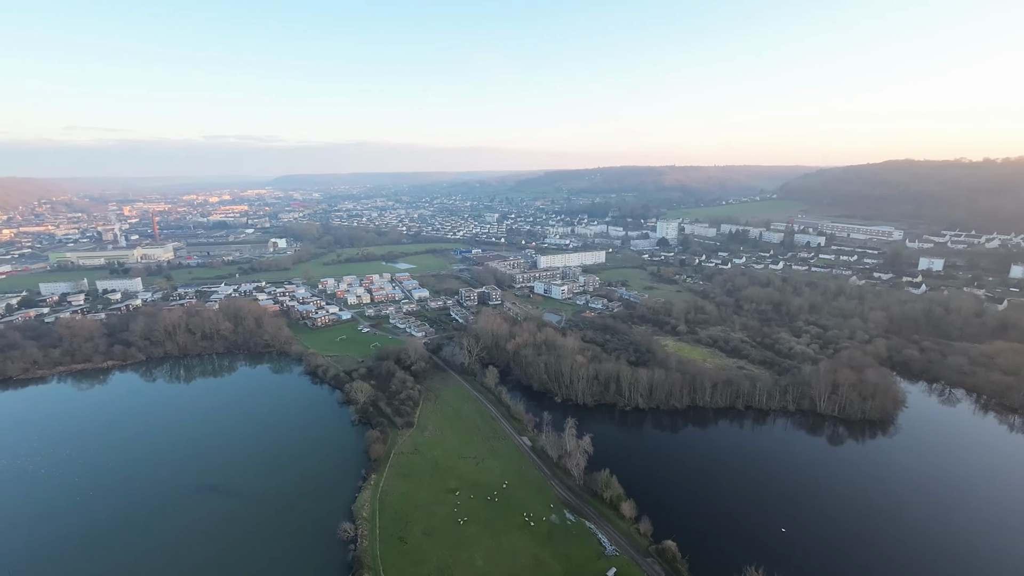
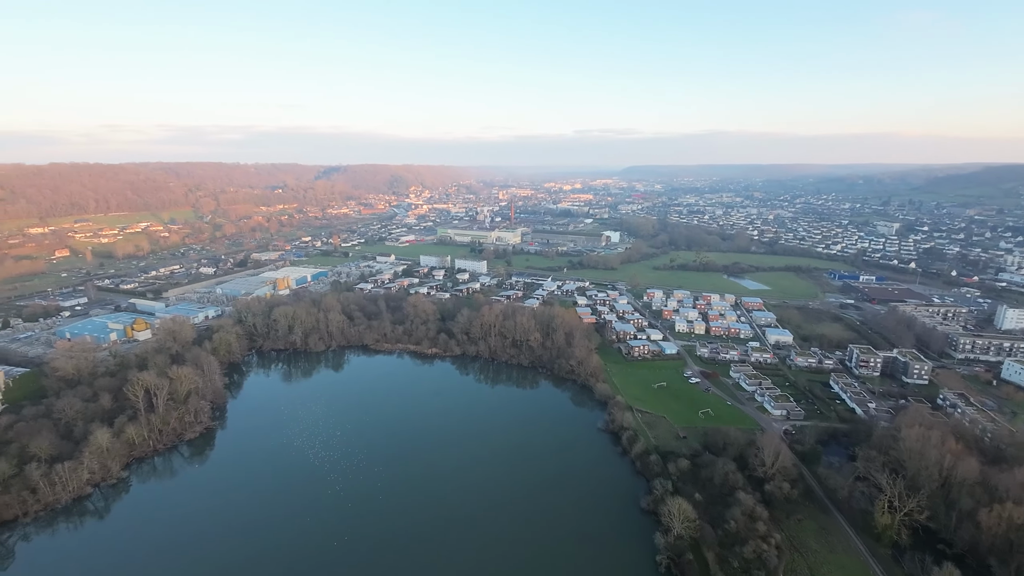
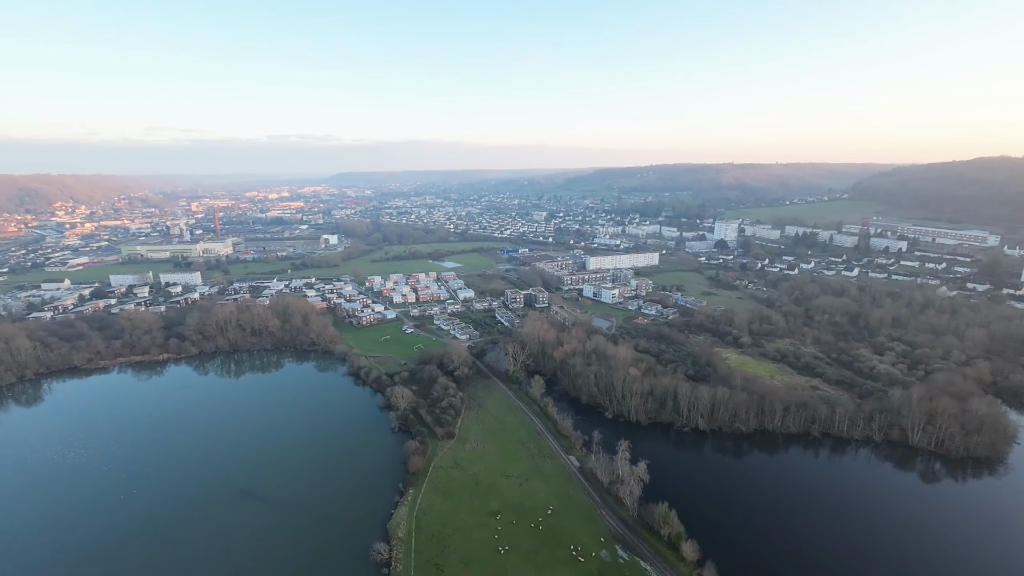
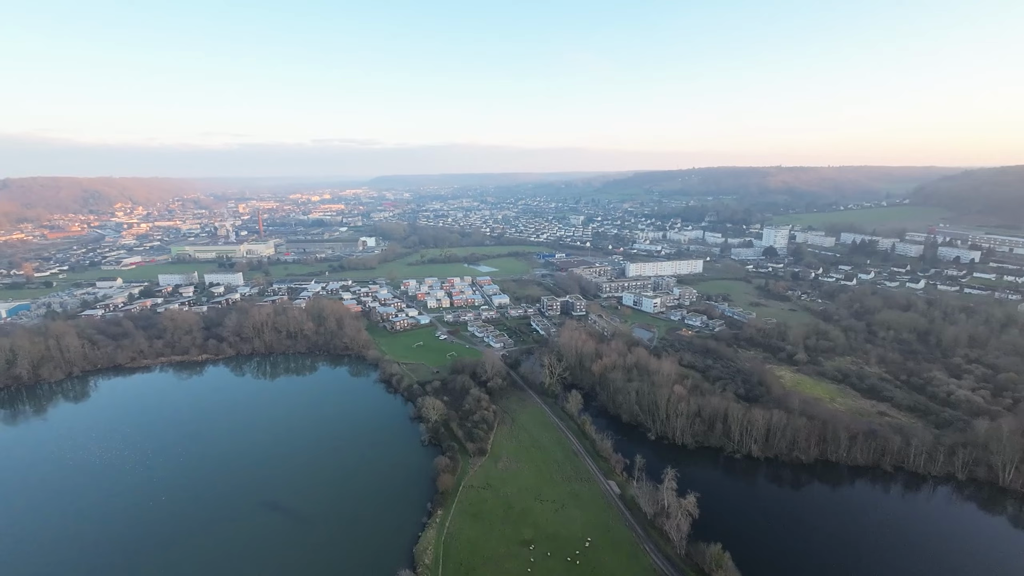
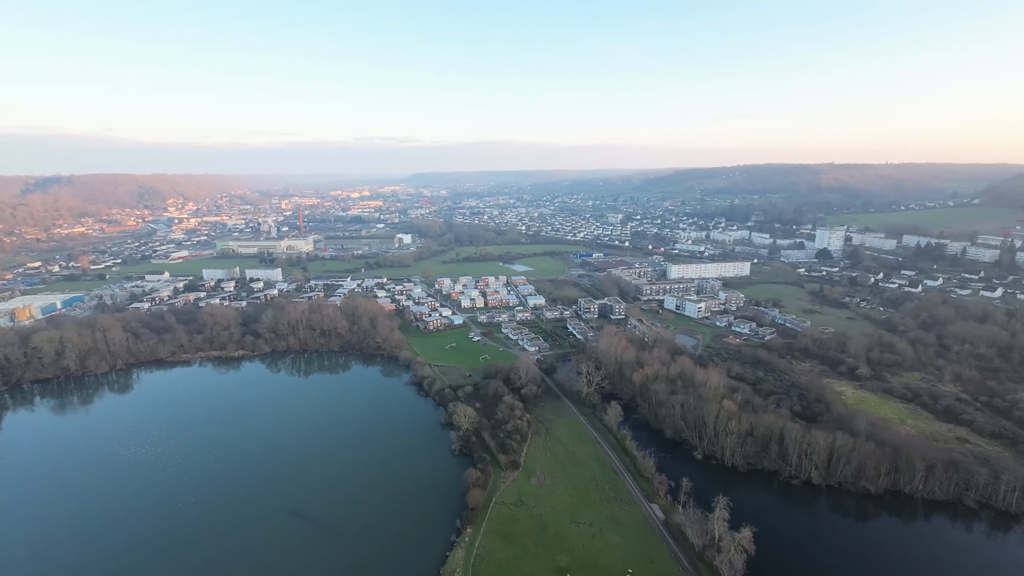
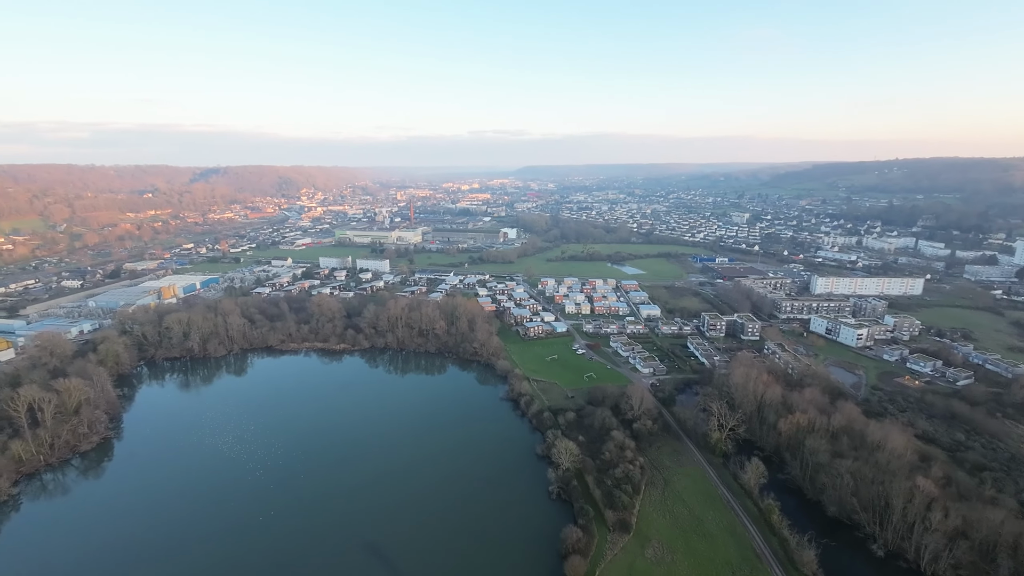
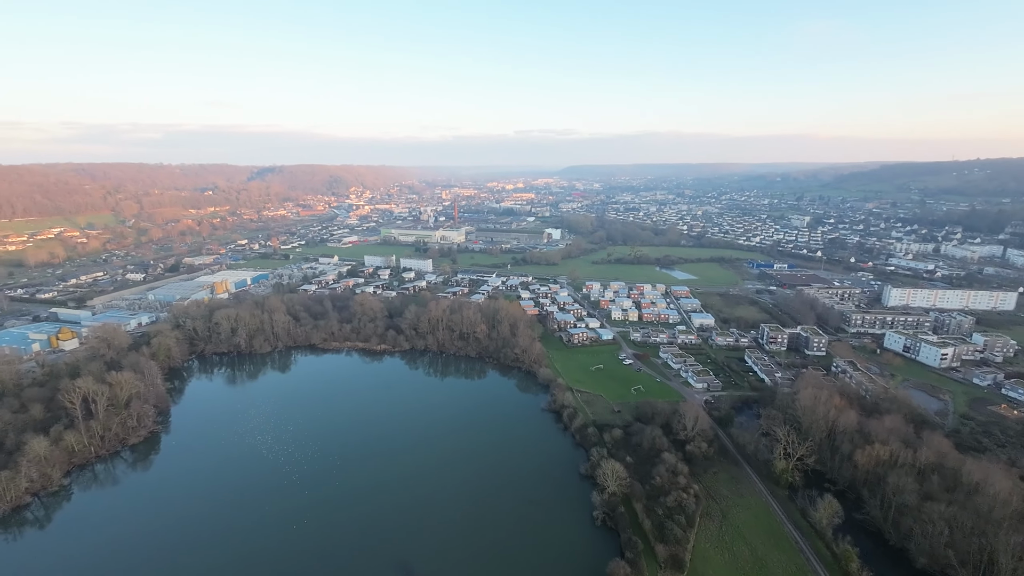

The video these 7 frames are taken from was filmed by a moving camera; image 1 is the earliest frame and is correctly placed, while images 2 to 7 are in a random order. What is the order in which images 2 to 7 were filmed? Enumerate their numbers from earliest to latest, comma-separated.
3, 4, 5, 6, 7, 2
